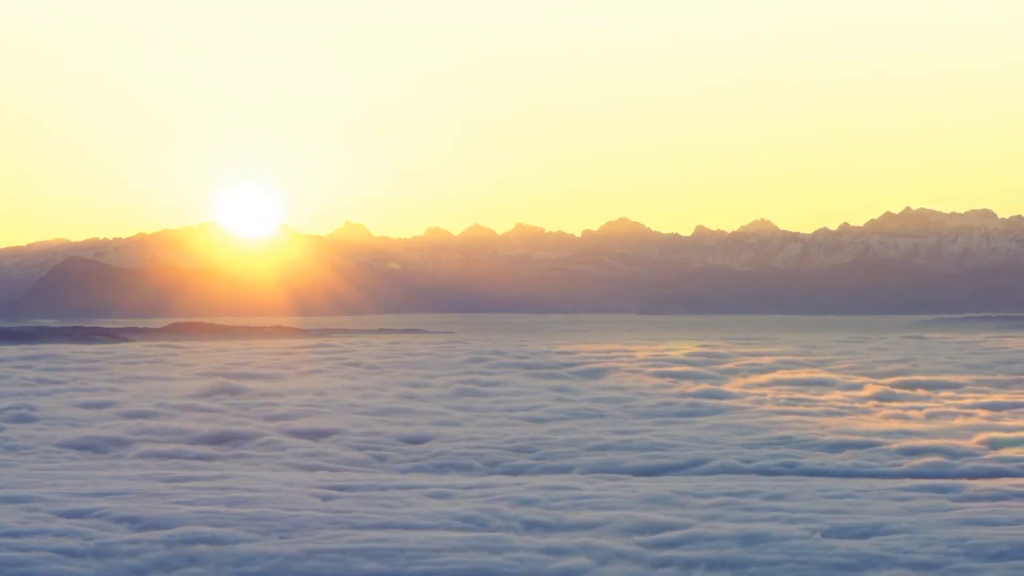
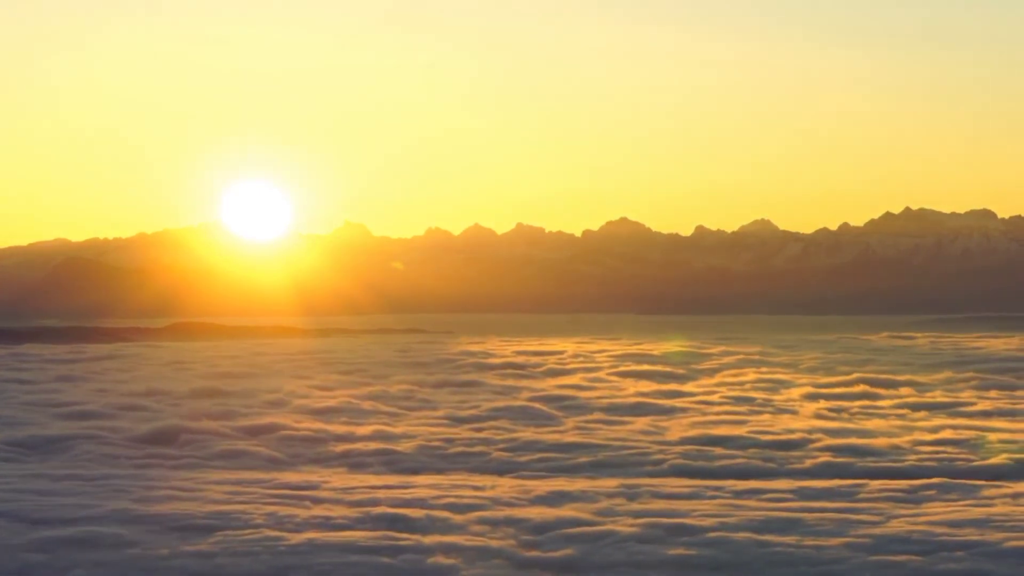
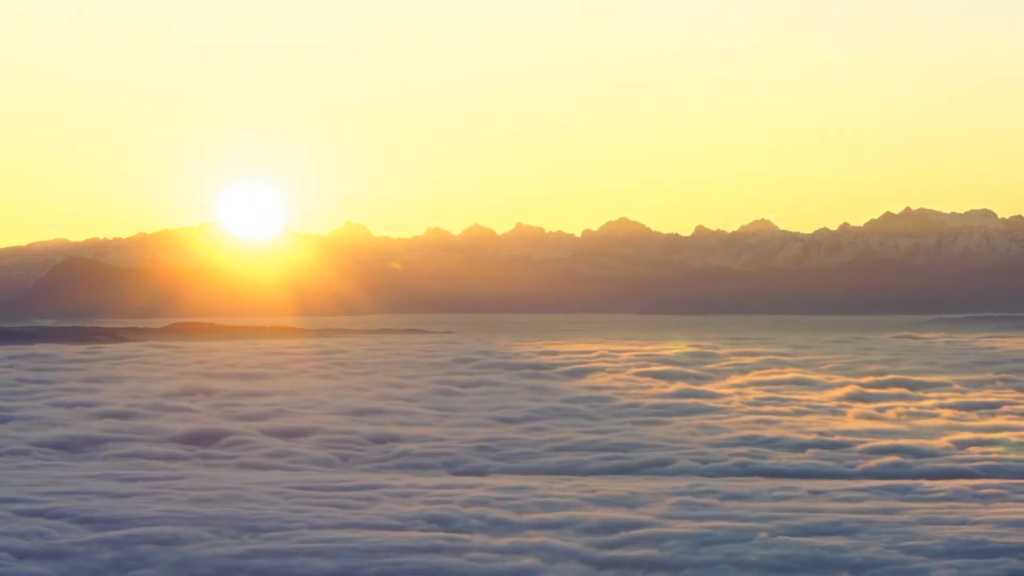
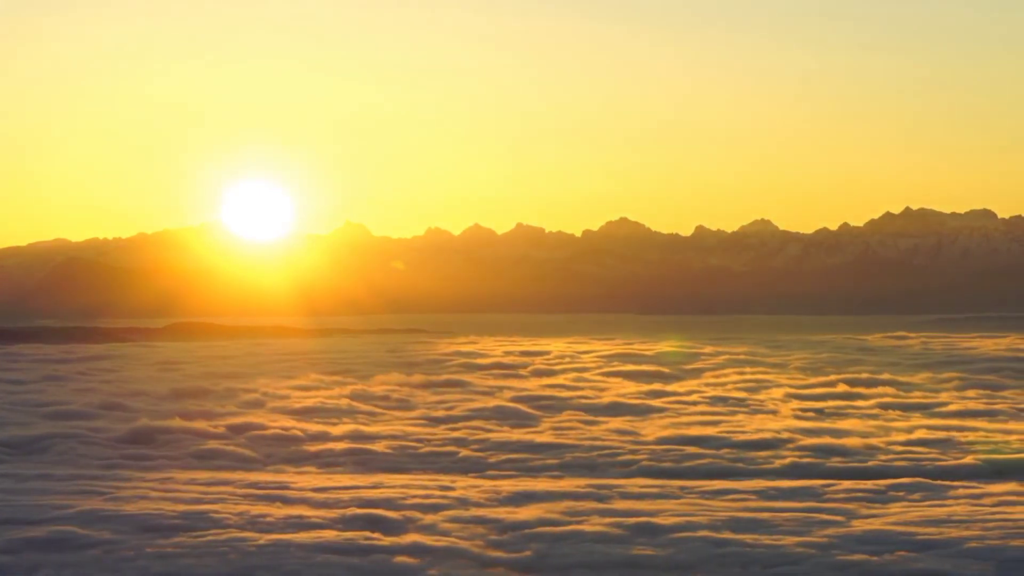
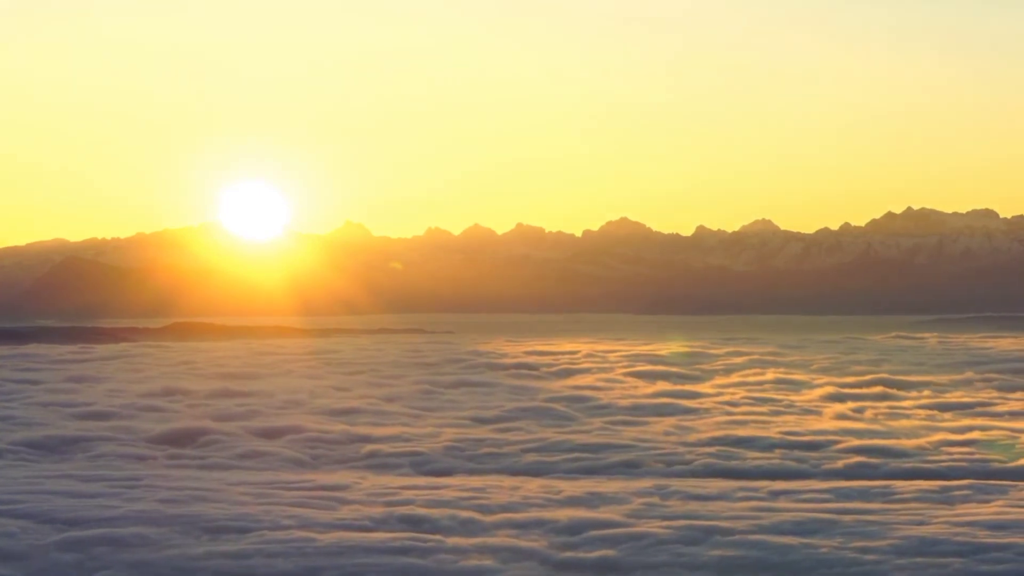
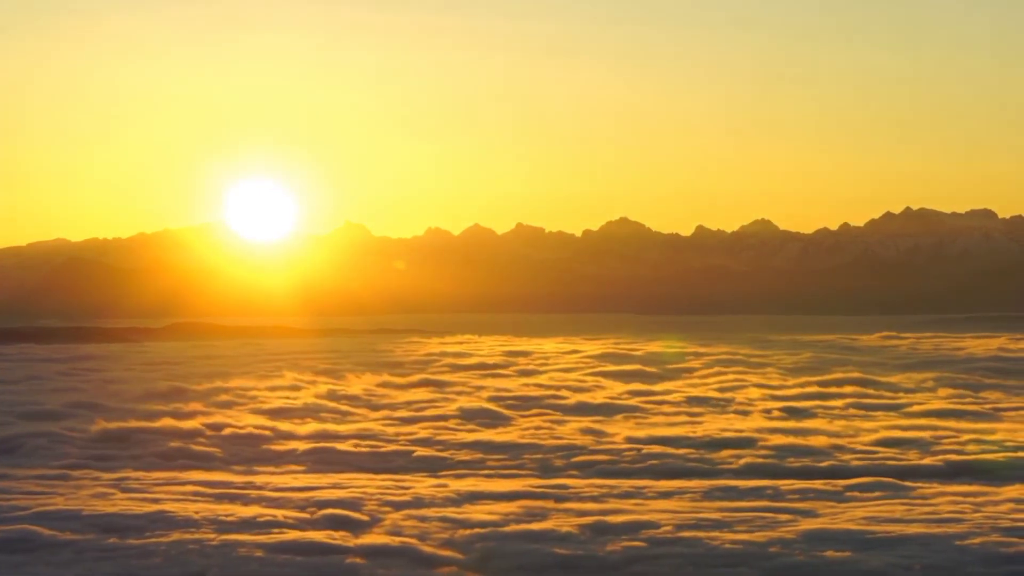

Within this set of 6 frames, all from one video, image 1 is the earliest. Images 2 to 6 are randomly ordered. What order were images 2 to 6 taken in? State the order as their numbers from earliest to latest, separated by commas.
3, 5, 2, 4, 6
